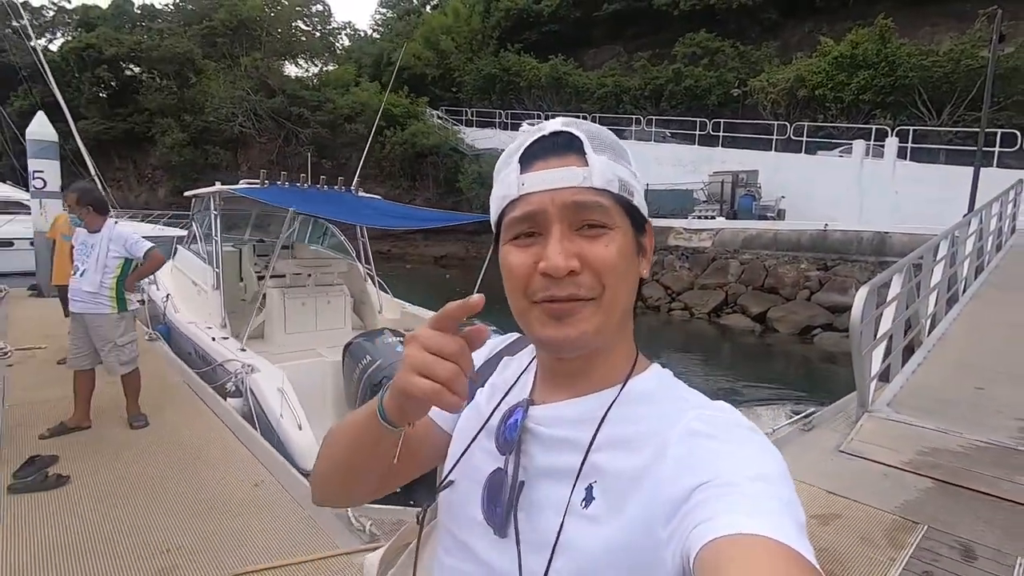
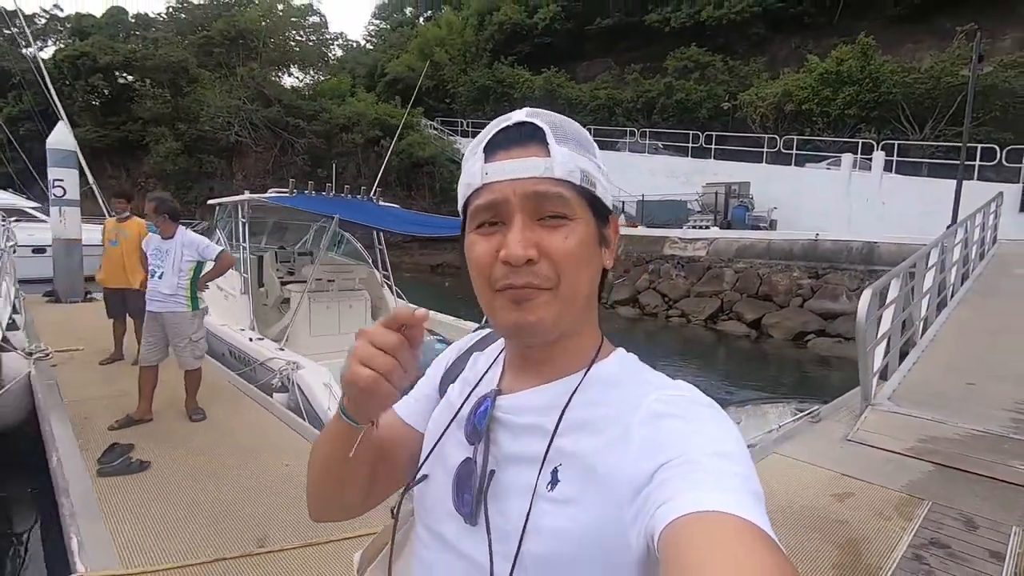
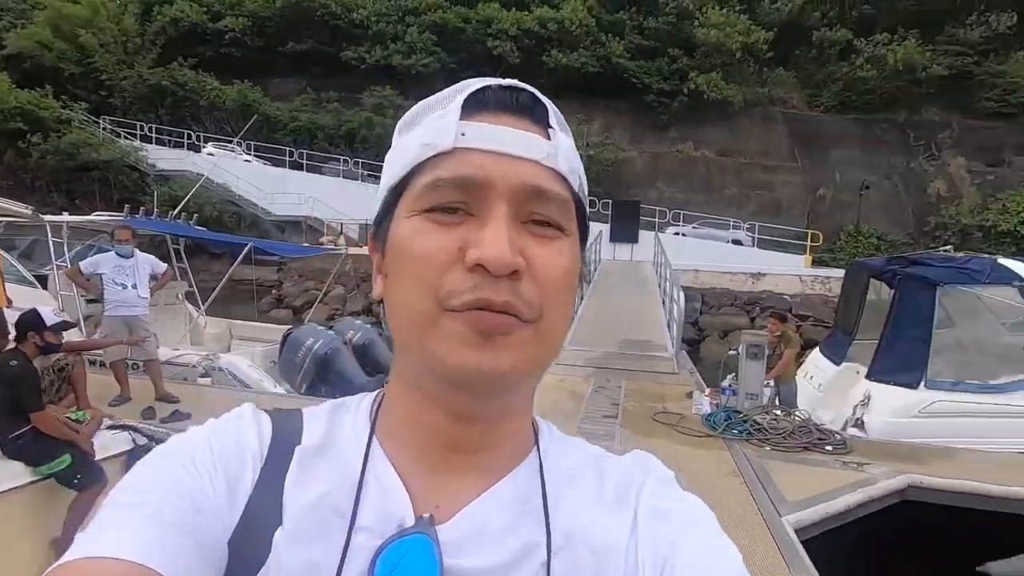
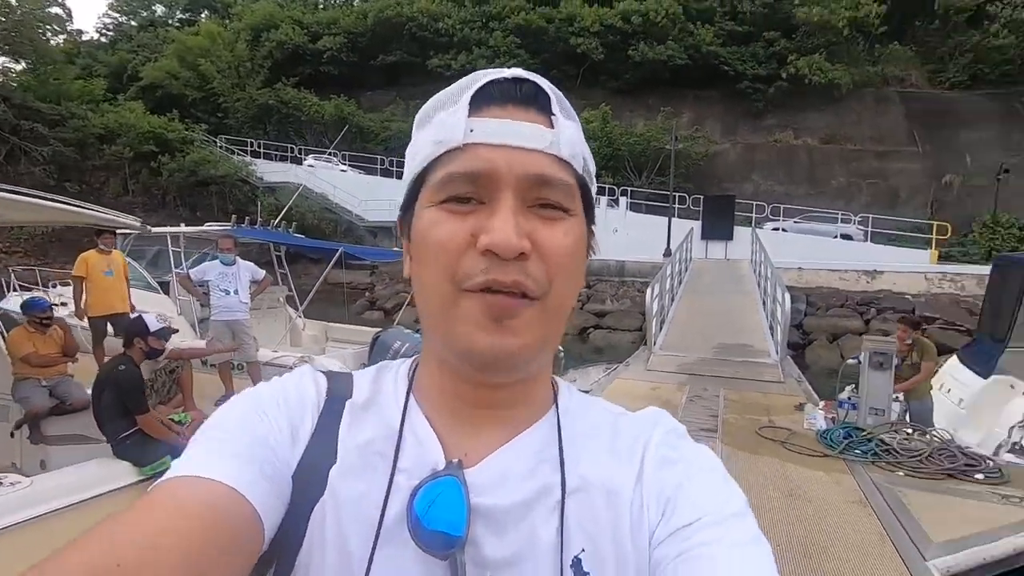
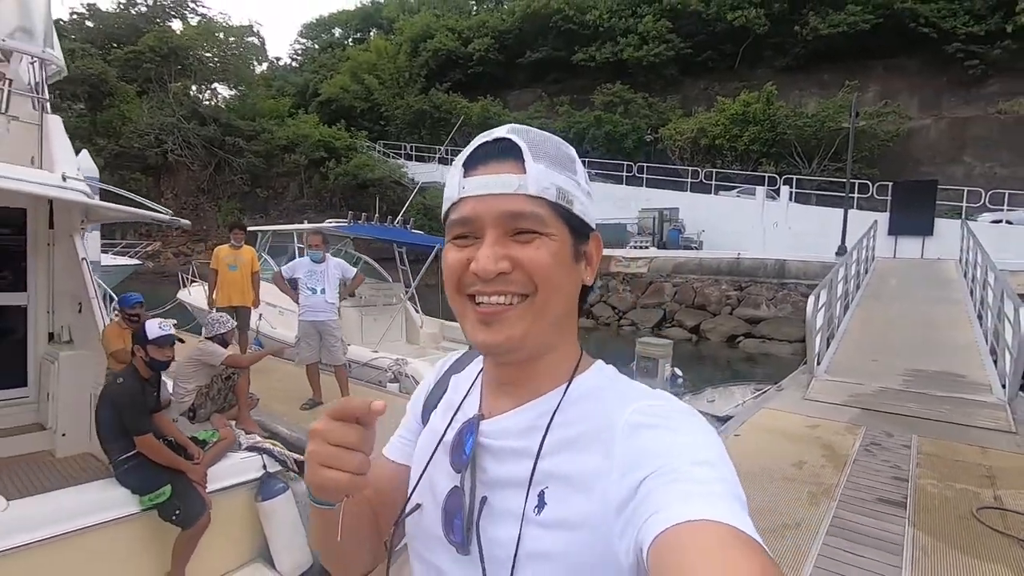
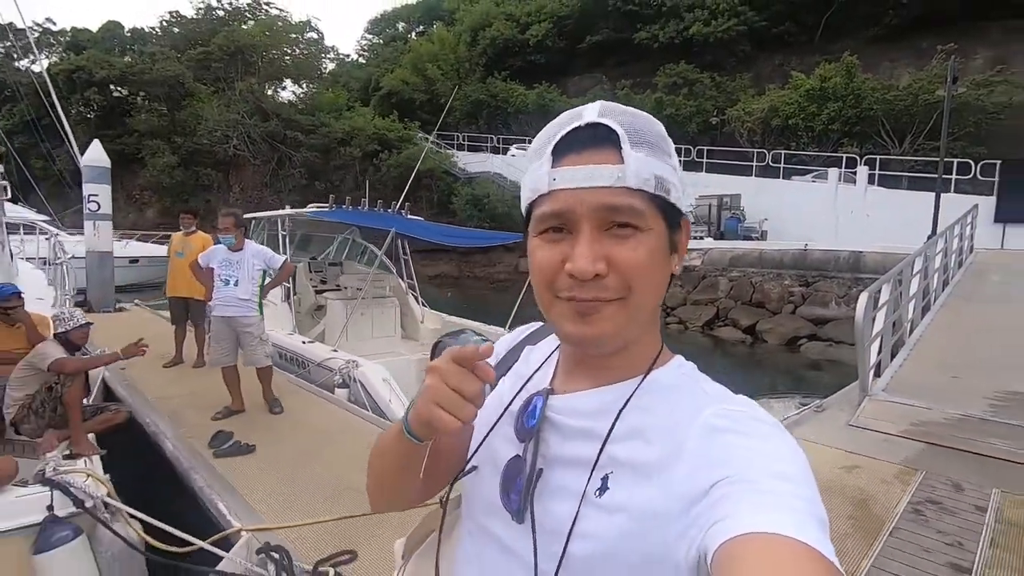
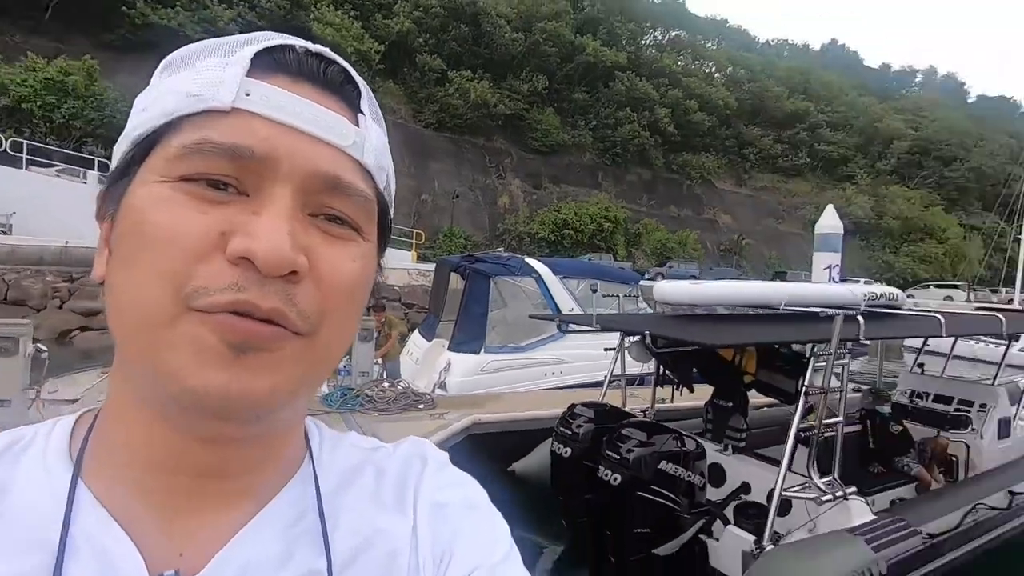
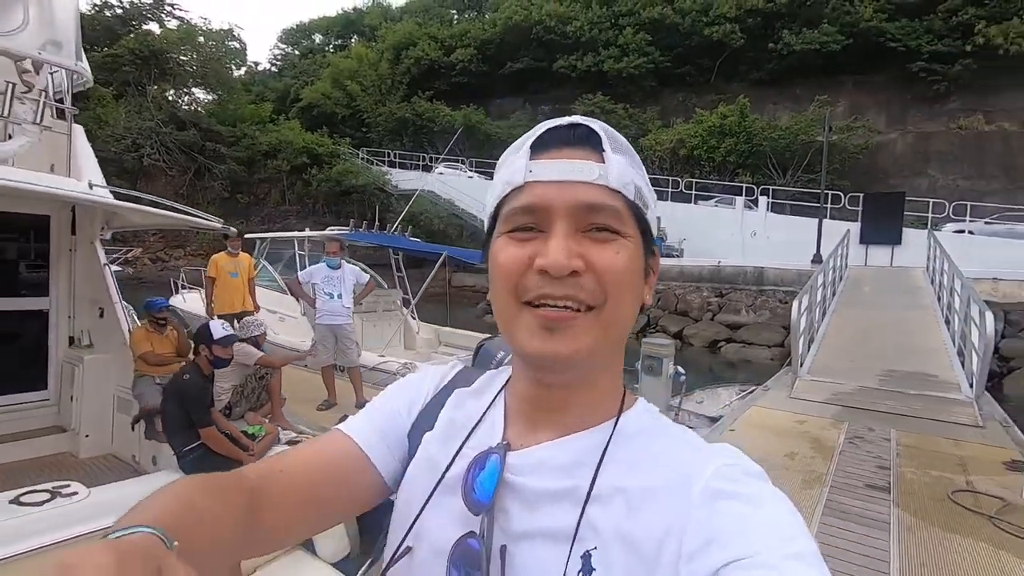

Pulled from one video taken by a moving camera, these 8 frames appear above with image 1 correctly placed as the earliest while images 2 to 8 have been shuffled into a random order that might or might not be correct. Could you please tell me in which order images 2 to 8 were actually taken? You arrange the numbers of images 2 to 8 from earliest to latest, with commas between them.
2, 6, 5, 8, 4, 3, 7
